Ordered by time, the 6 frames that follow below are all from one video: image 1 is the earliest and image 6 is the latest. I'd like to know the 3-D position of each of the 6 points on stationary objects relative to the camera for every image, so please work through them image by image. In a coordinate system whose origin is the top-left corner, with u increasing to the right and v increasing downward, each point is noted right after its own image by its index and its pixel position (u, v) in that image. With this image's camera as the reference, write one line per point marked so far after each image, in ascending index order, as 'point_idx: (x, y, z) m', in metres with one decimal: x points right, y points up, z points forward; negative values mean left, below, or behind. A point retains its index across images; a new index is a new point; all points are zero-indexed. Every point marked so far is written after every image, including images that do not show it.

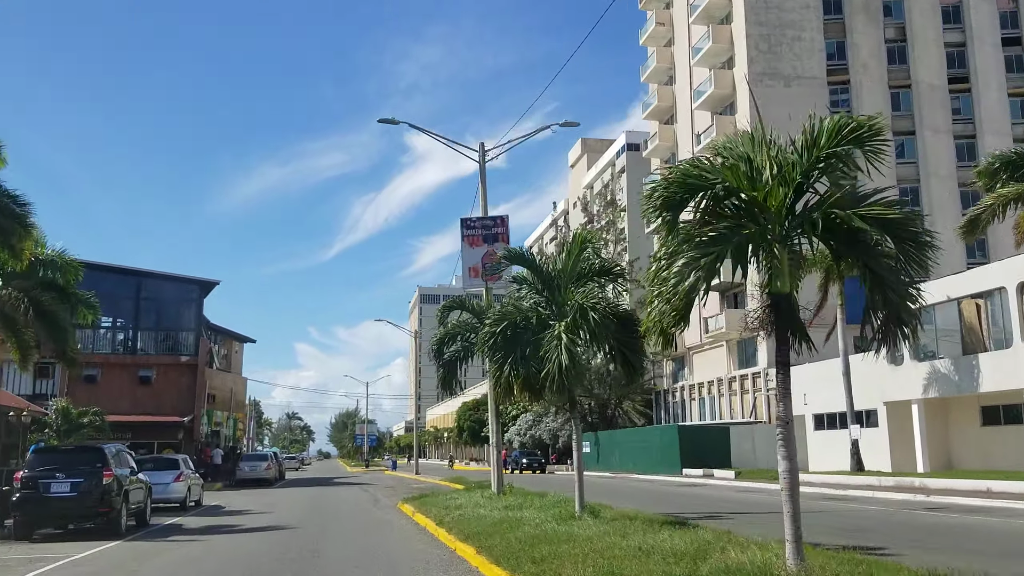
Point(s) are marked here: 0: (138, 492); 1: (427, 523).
0: (-6.5, -3.5, +16.4) m
1: (-1.3, -3.6, +14.6) m
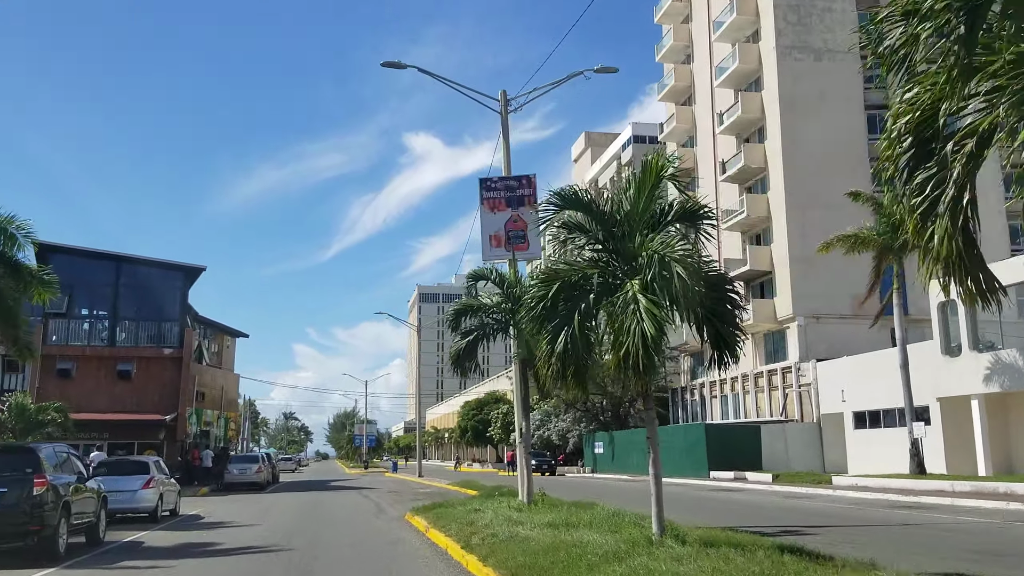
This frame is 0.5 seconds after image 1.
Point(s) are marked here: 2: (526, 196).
0: (-6.0, -3.0, +13.2) m
1: (-0.8, -3.1, +11.5) m
2: (+0.3, +1.7, +17.1) m
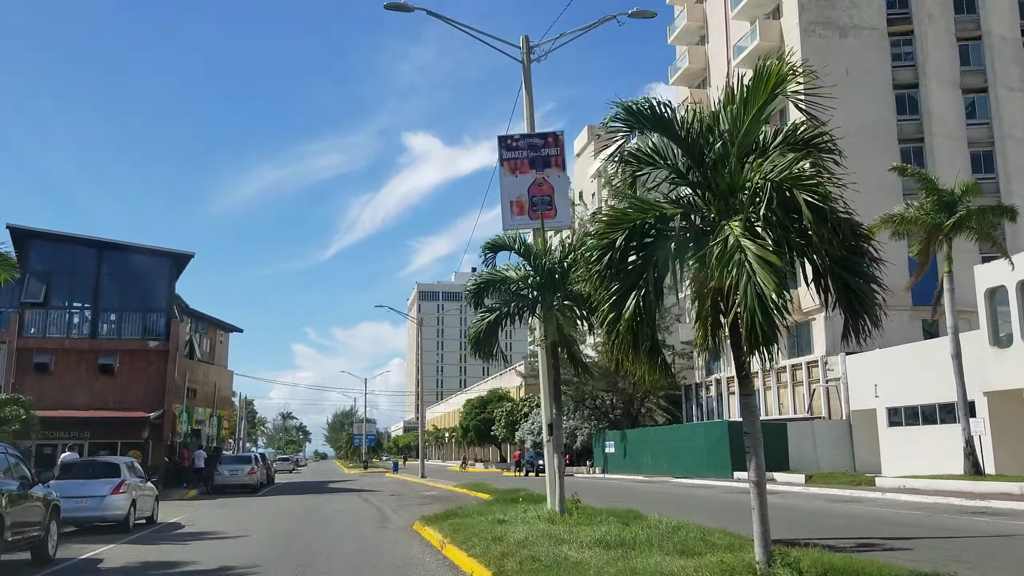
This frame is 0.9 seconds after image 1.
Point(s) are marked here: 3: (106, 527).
0: (-5.6, -2.6, +10.9) m
1: (-0.4, -2.7, +9.2) m
2: (+0.6, +2.1, +14.8) m
3: (-7.2, -4.3, +16.9) m
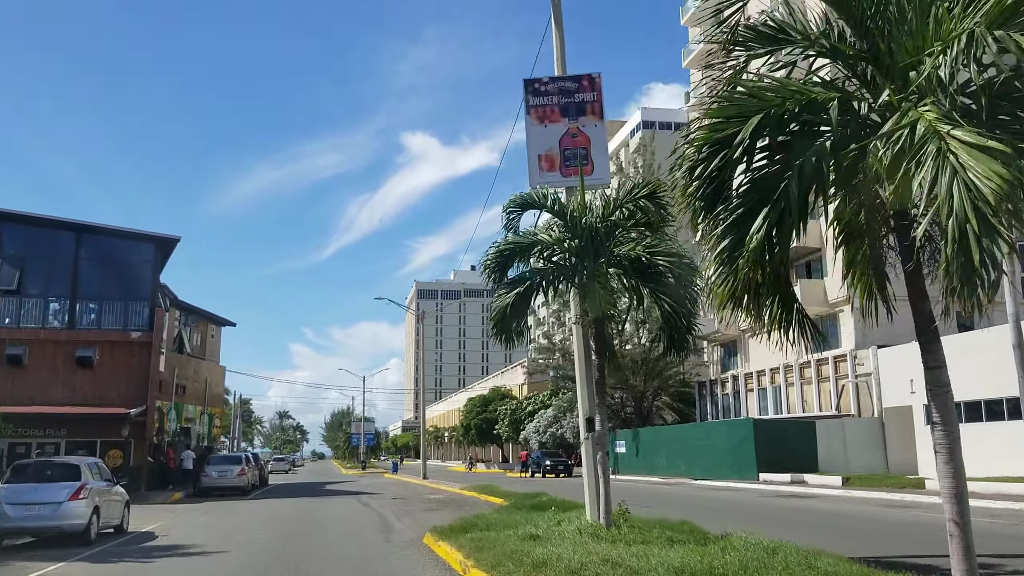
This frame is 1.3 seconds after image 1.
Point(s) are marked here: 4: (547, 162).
0: (-5.2, -2.2, +8.6) m
1: (0.0, -2.3, +6.9) m
2: (+1.0, +2.5, +12.5) m
3: (-6.9, -3.9, +14.6) m
4: (+0.4, +1.6, +12.4) m
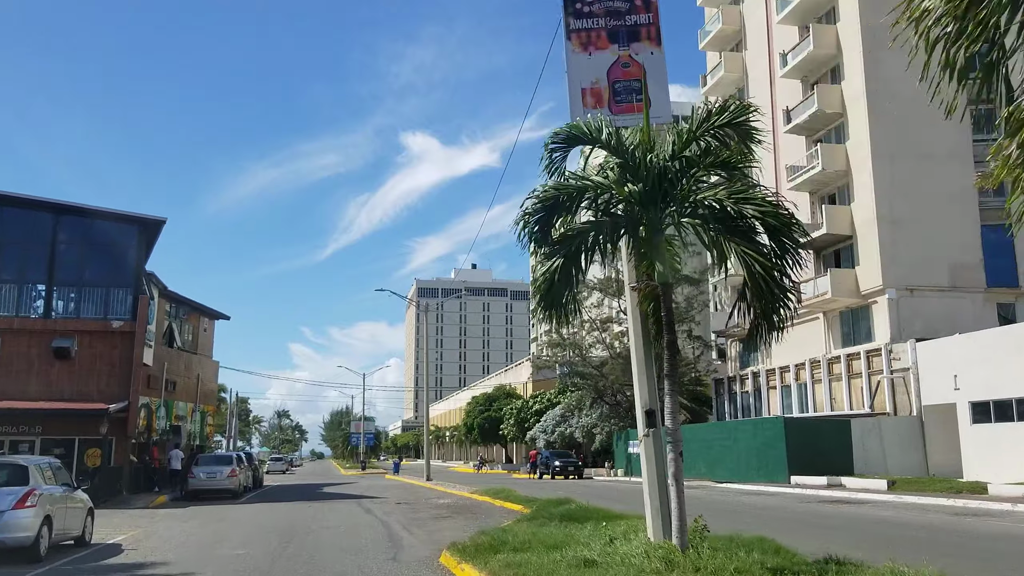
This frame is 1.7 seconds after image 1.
0: (-4.8, -1.8, +6.4) m
1: (+0.4, -1.9, +4.6) m
2: (+1.4, +2.9, +10.3) m
3: (-6.5, -3.5, +12.4) m
4: (+0.9, +2.0, +10.1) m
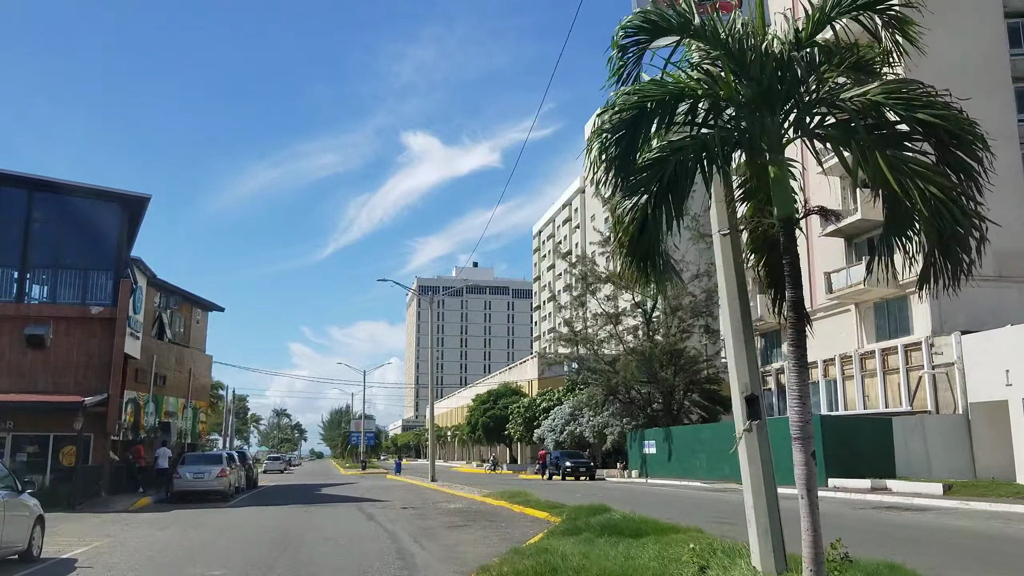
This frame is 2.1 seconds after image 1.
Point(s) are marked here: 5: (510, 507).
0: (-4.4, -1.4, +4.1) m
1: (+0.8, -1.5, +2.4) m
2: (+1.8, +3.3, +8.0) m
3: (-6.1, -3.0, +10.1) m
4: (+1.3, +2.4, +7.9) m
5: (-0.1, -4.2, +18.2) m
